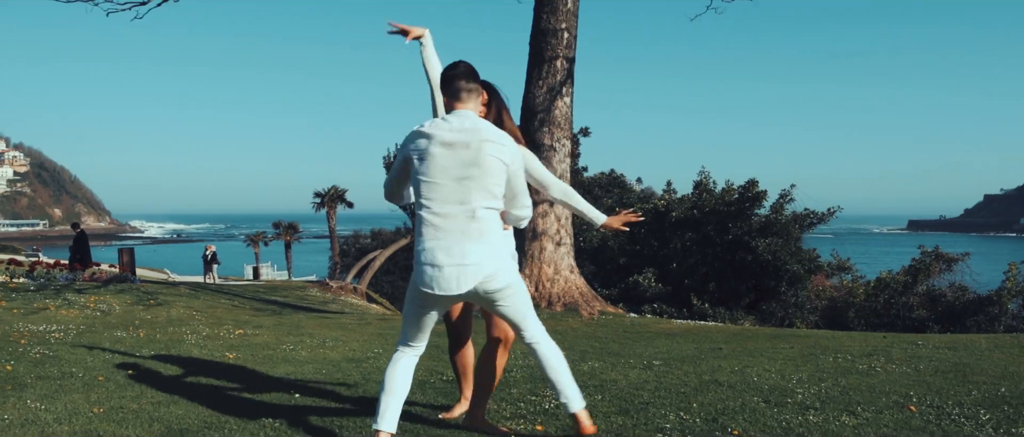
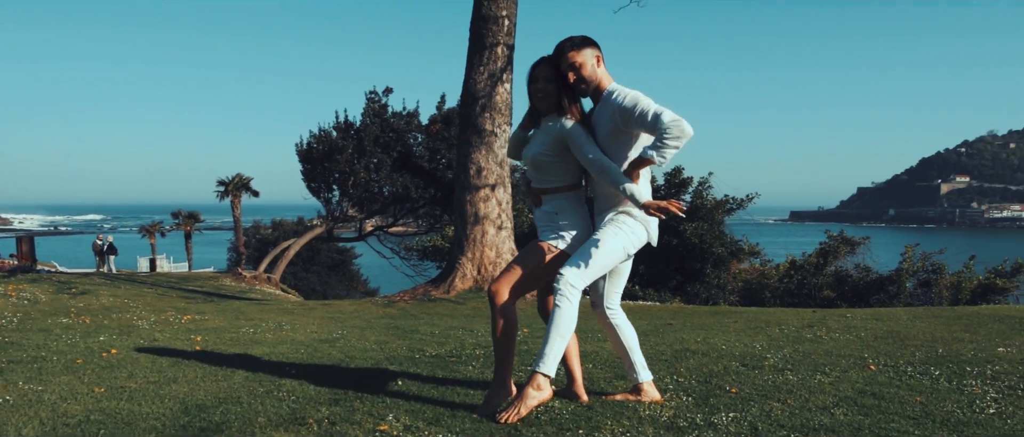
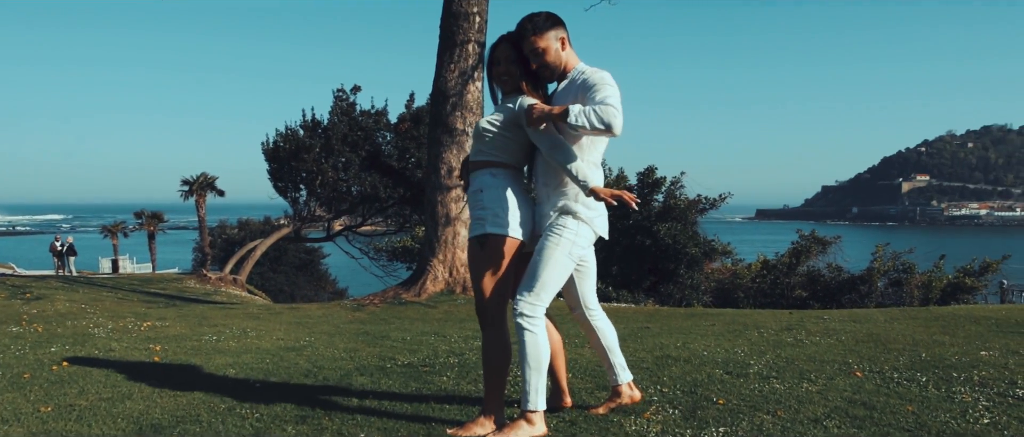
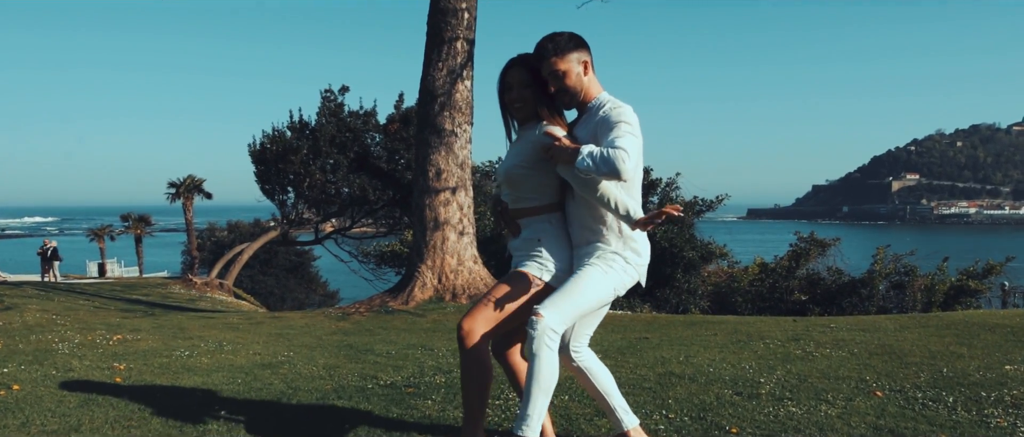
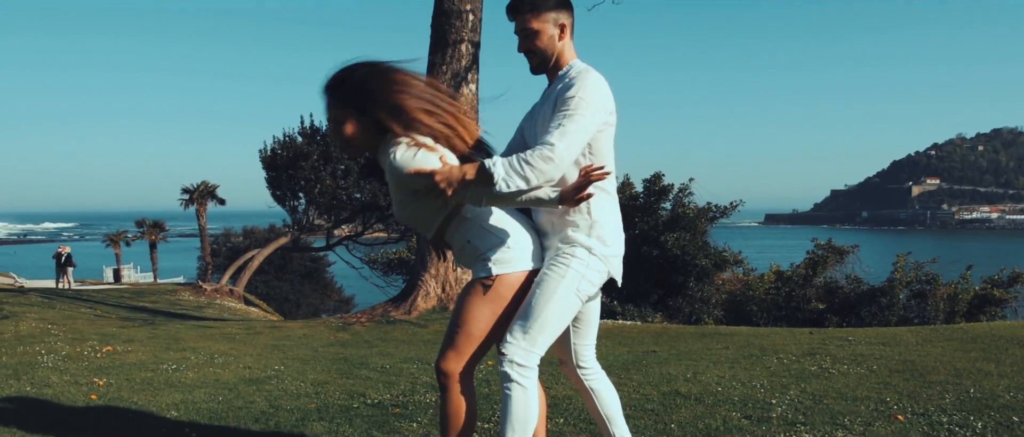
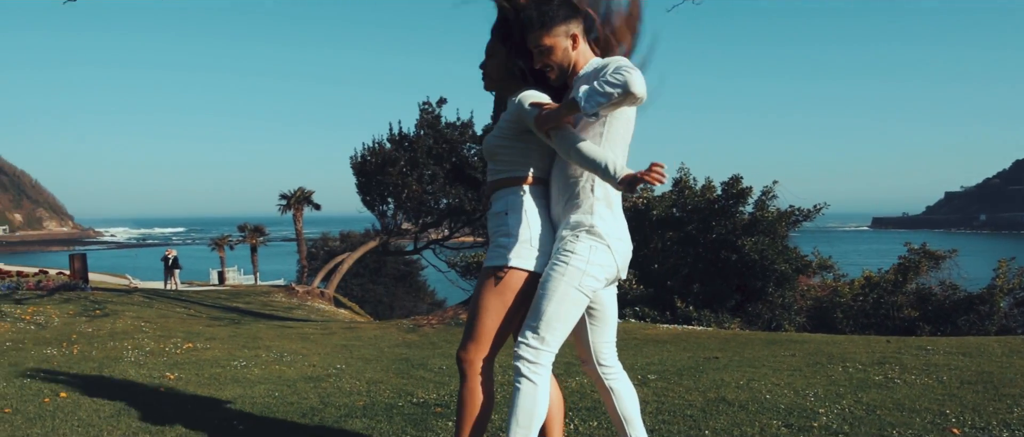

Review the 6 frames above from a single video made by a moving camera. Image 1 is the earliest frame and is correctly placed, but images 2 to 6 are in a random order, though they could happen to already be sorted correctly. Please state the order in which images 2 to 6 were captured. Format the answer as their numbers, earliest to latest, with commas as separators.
2, 3, 4, 5, 6
